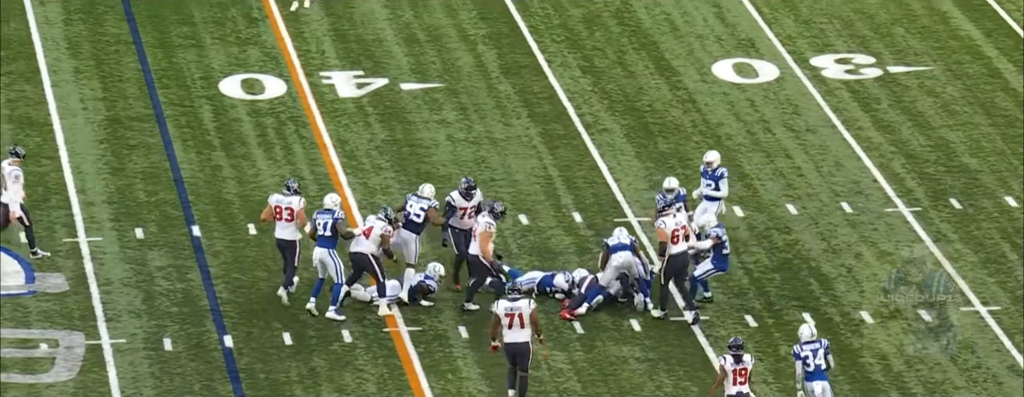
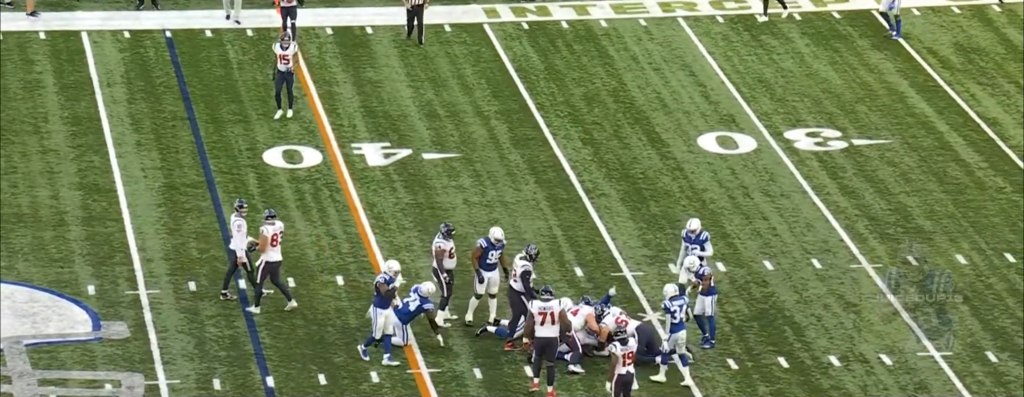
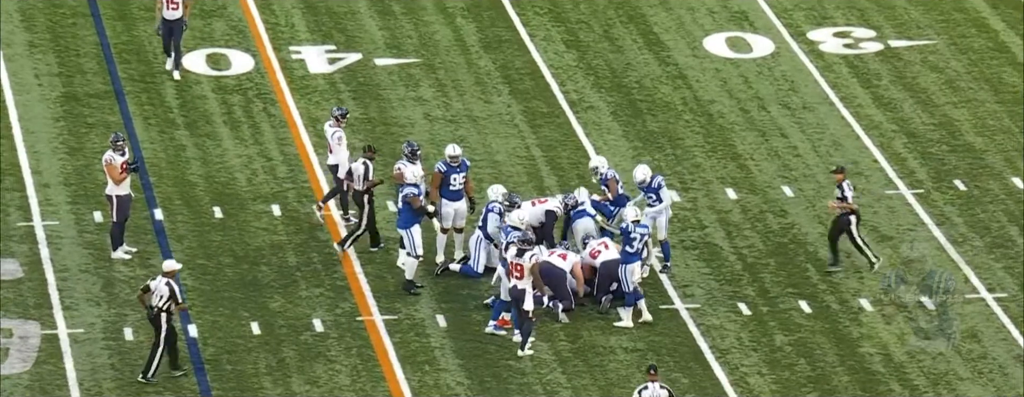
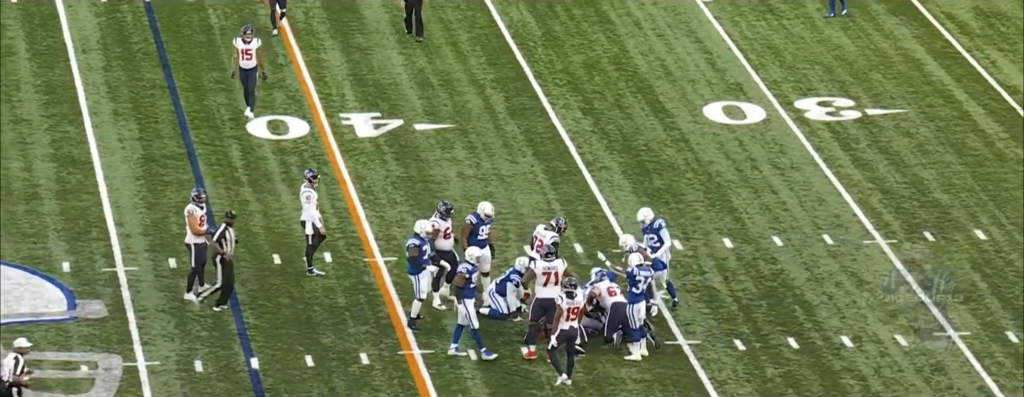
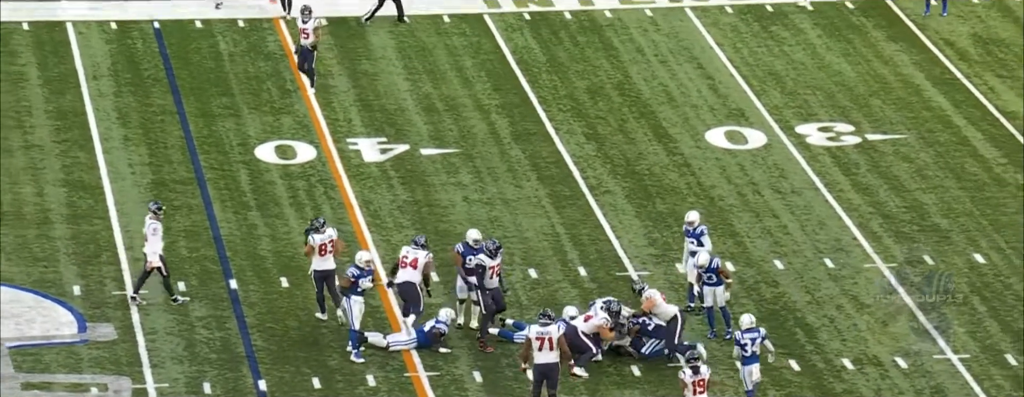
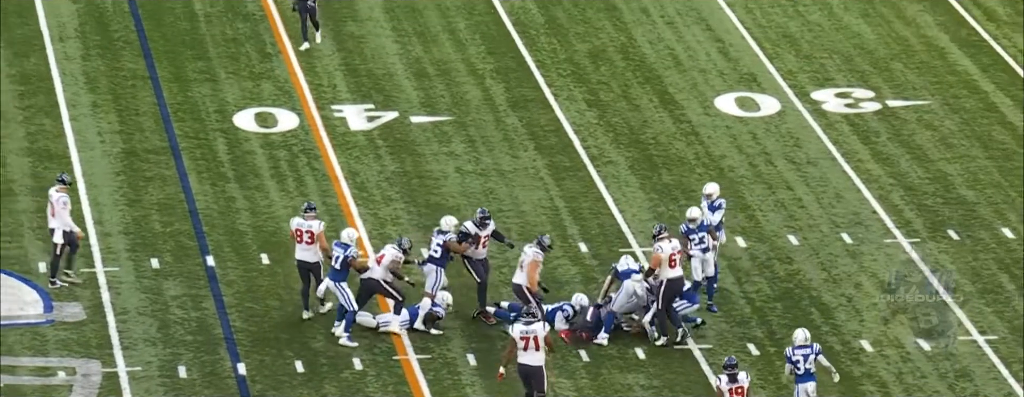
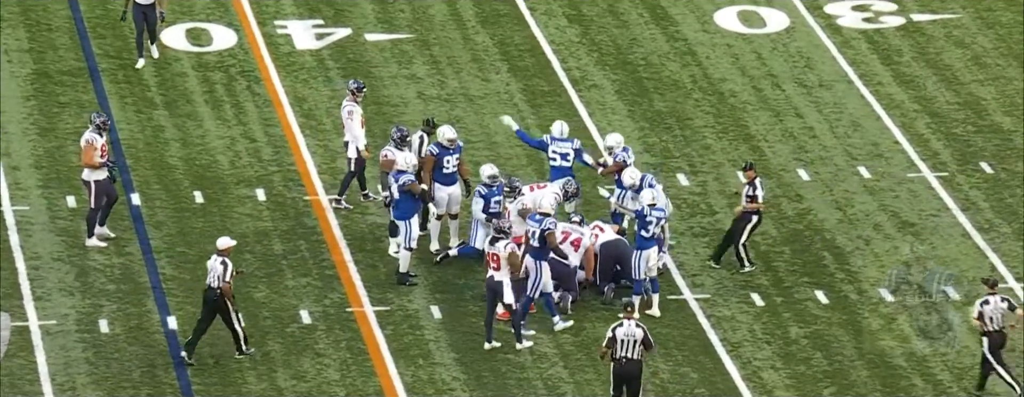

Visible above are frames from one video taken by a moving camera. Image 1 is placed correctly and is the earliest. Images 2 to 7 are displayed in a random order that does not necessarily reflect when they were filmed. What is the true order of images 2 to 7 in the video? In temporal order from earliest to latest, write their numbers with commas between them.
6, 5, 2, 4, 3, 7
